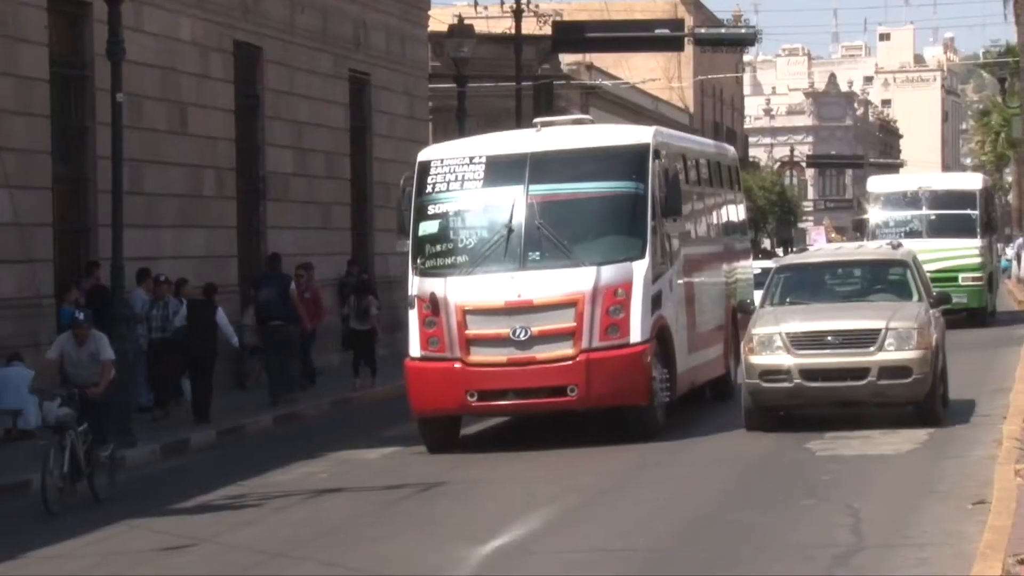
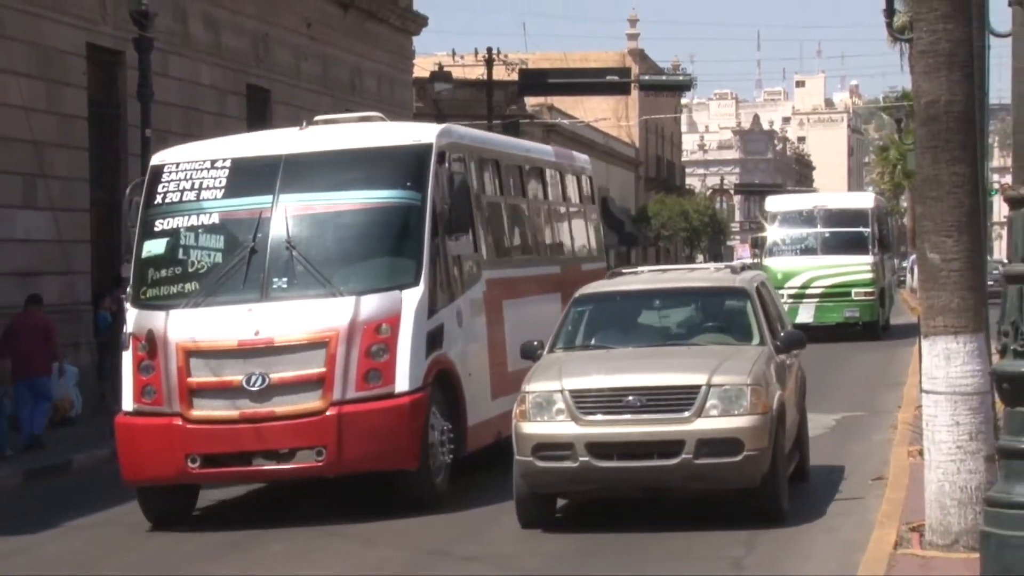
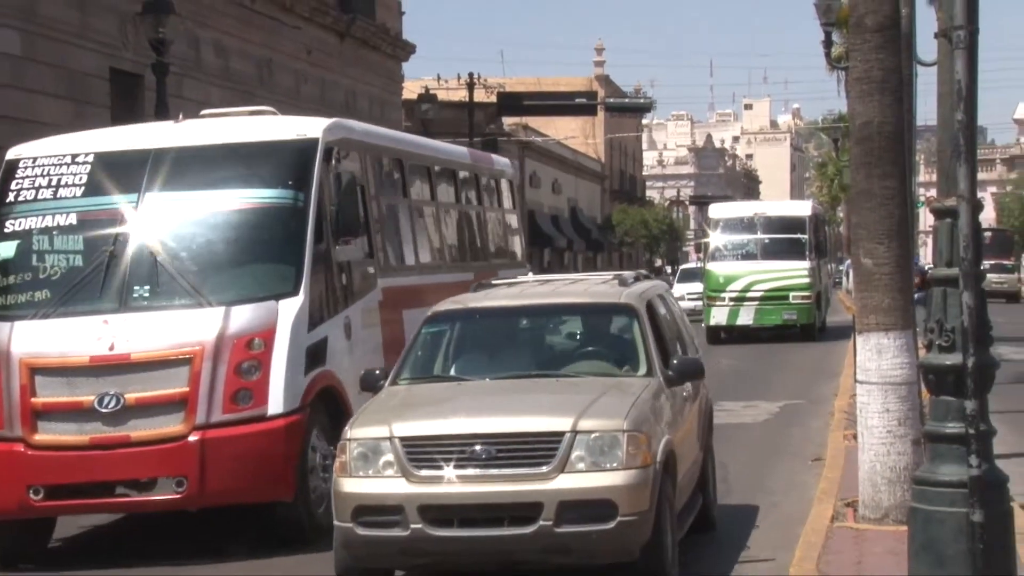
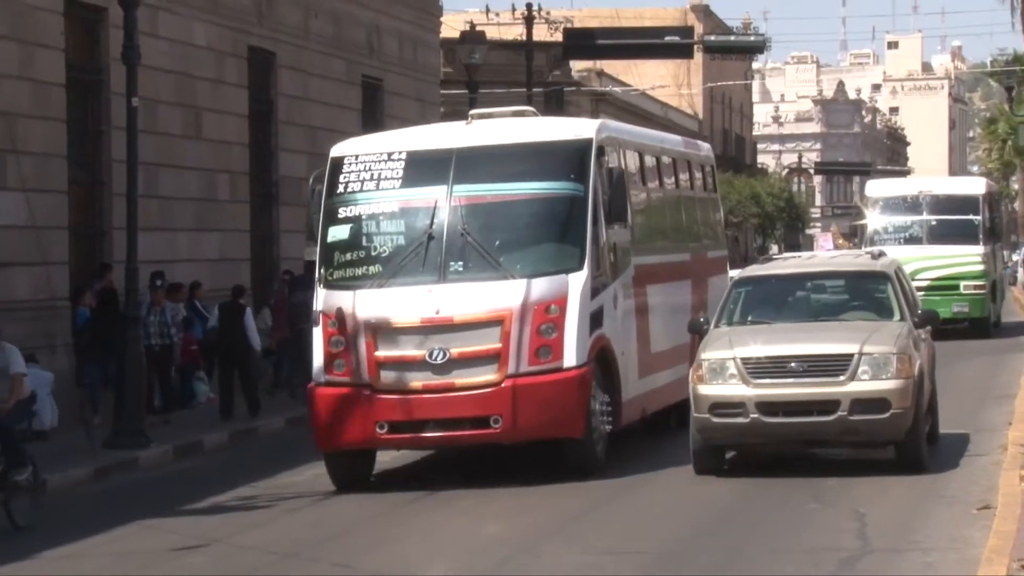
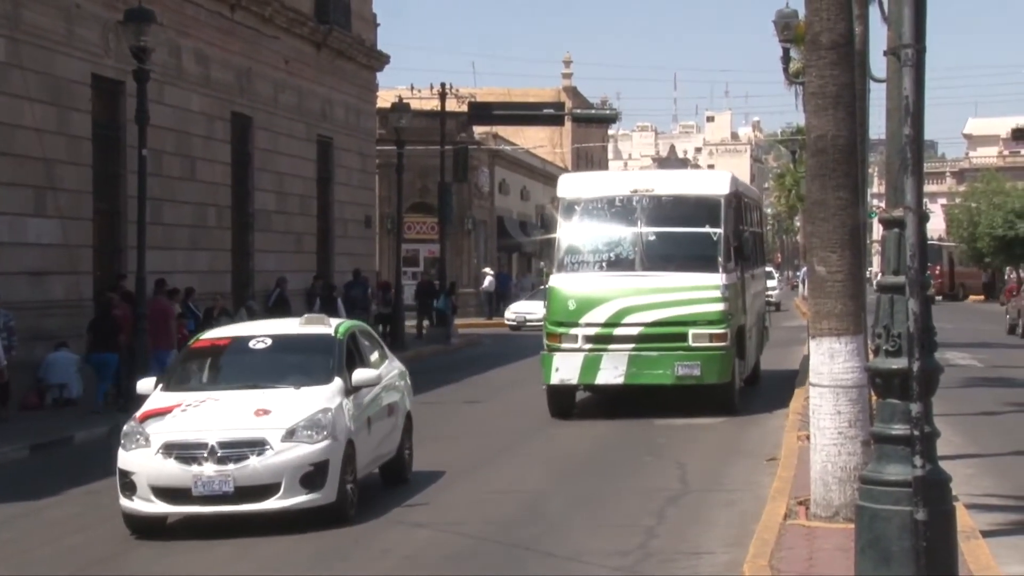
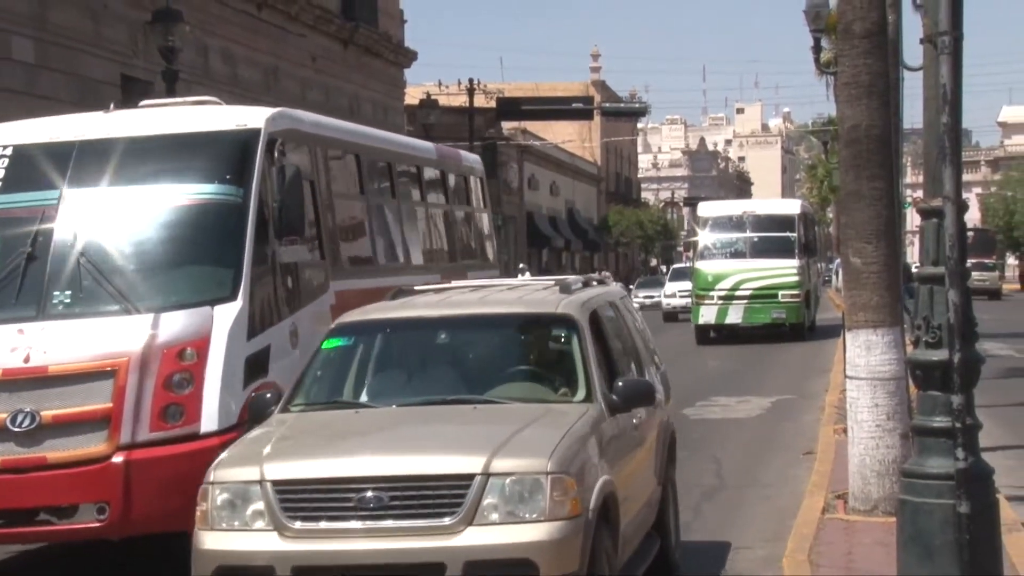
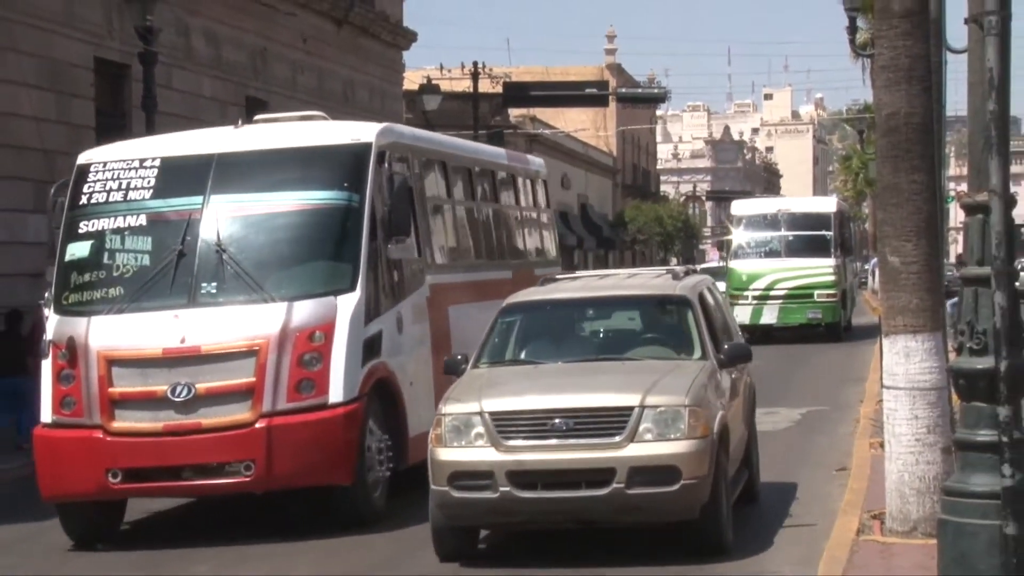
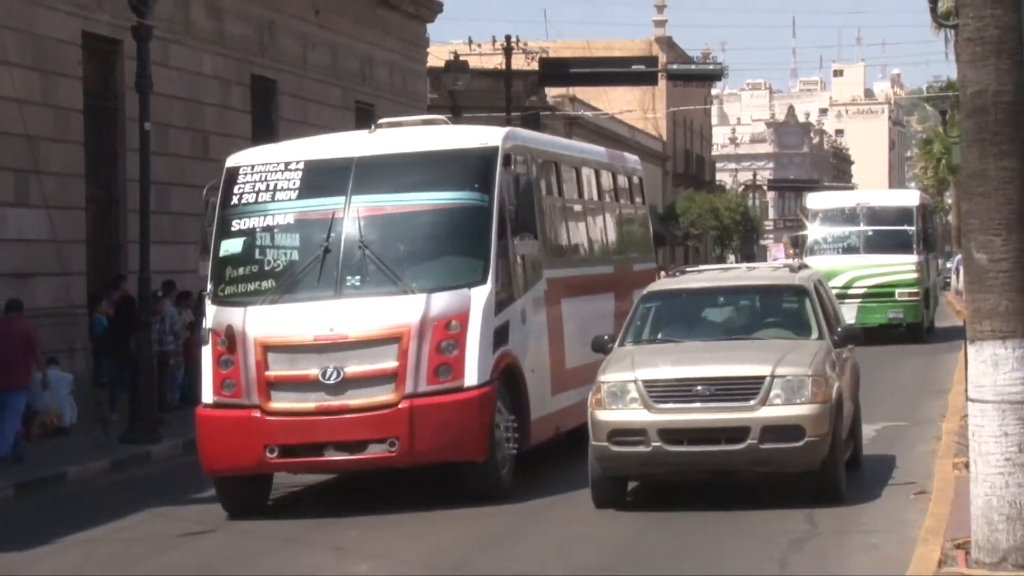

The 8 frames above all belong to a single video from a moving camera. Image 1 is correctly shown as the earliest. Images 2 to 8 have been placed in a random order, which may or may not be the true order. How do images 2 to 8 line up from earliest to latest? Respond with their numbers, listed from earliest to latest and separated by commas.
4, 8, 2, 7, 3, 6, 5
